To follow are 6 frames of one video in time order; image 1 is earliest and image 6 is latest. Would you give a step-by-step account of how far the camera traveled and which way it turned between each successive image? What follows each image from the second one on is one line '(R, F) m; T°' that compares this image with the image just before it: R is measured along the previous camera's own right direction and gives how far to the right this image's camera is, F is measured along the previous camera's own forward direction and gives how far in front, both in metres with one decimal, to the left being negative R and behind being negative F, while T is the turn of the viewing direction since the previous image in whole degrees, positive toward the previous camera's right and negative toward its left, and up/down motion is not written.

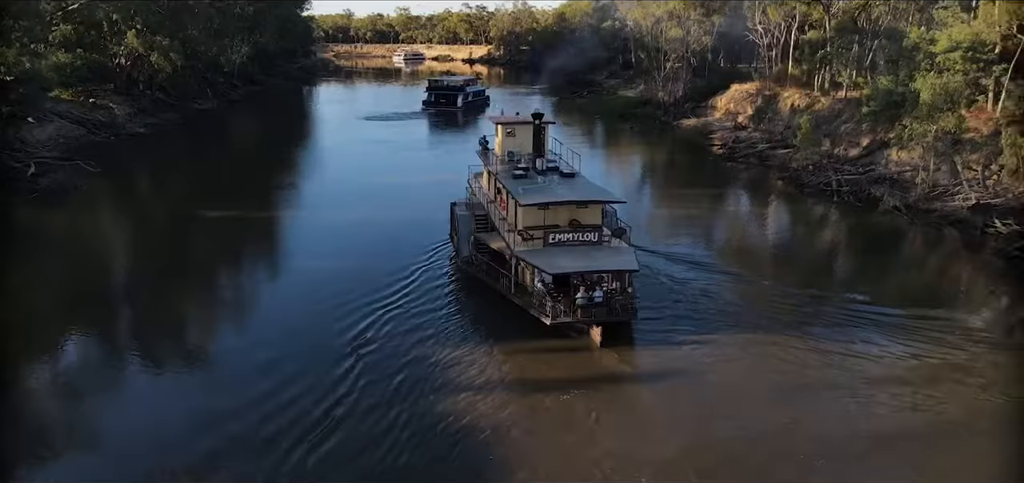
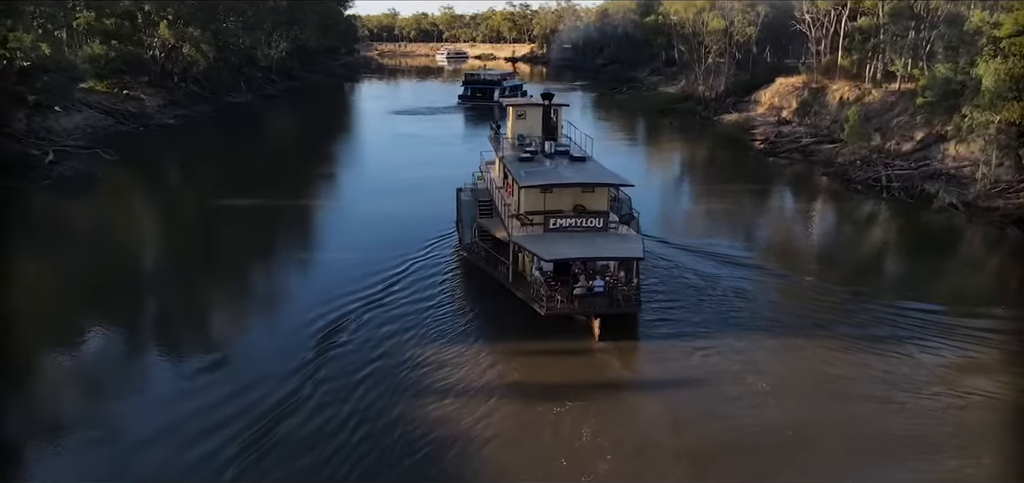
(+1.1, +2.0) m; -3°
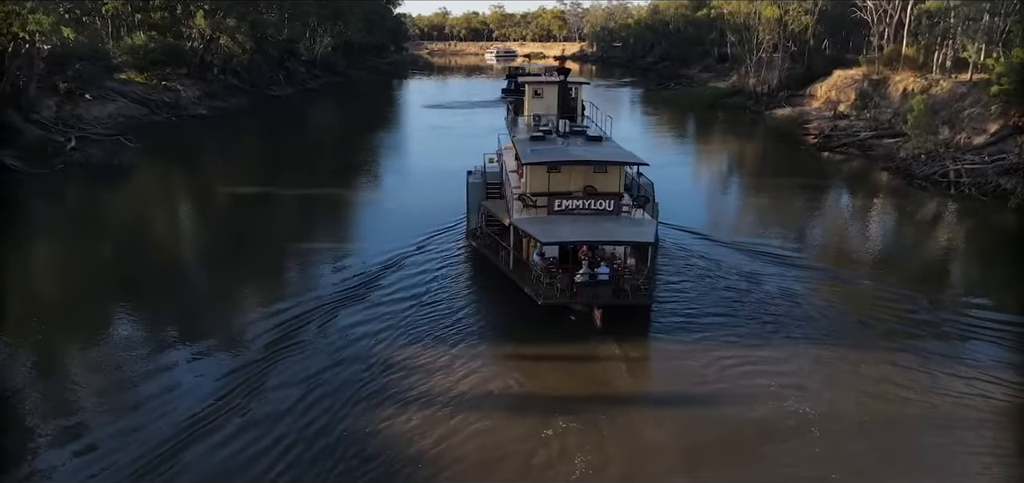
(+1.0, +2.4) m; -4°
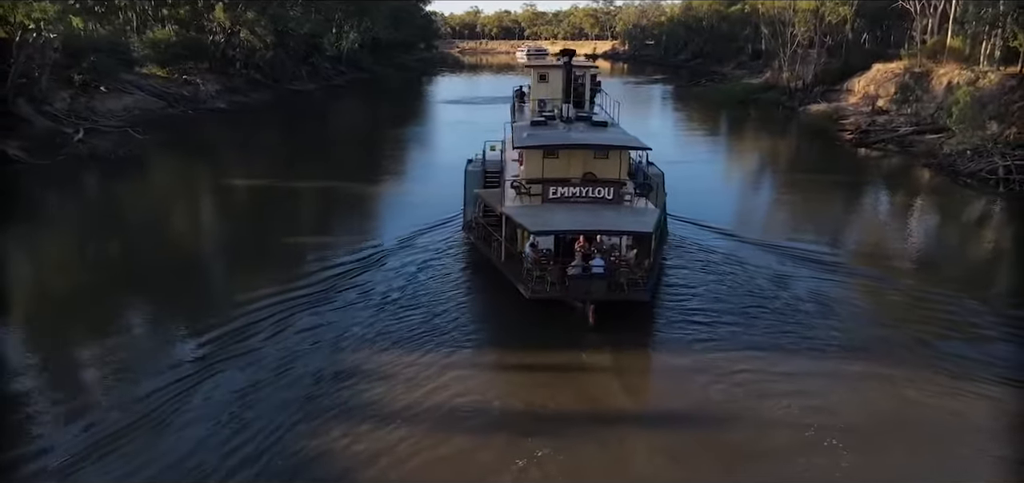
(+0.8, +1.7) m; -2°
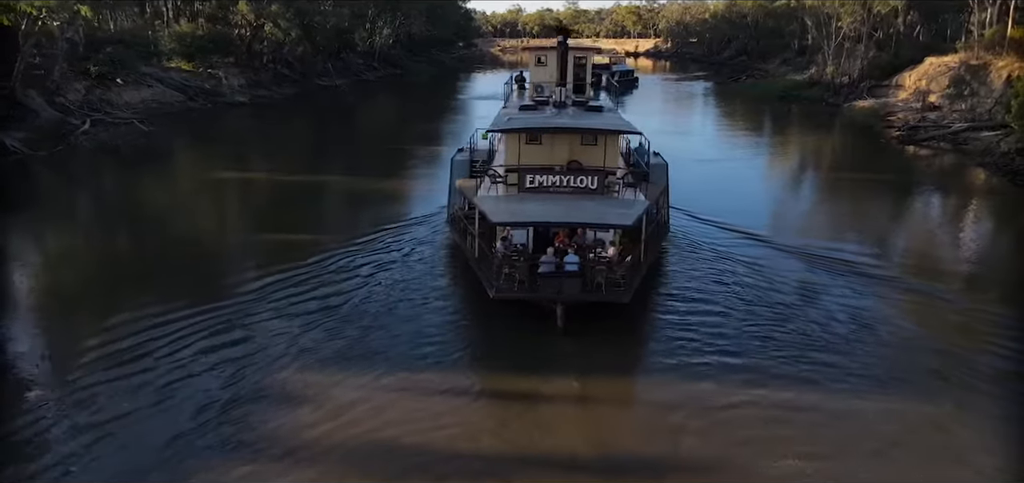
(+1.3, +2.2) m; -3°
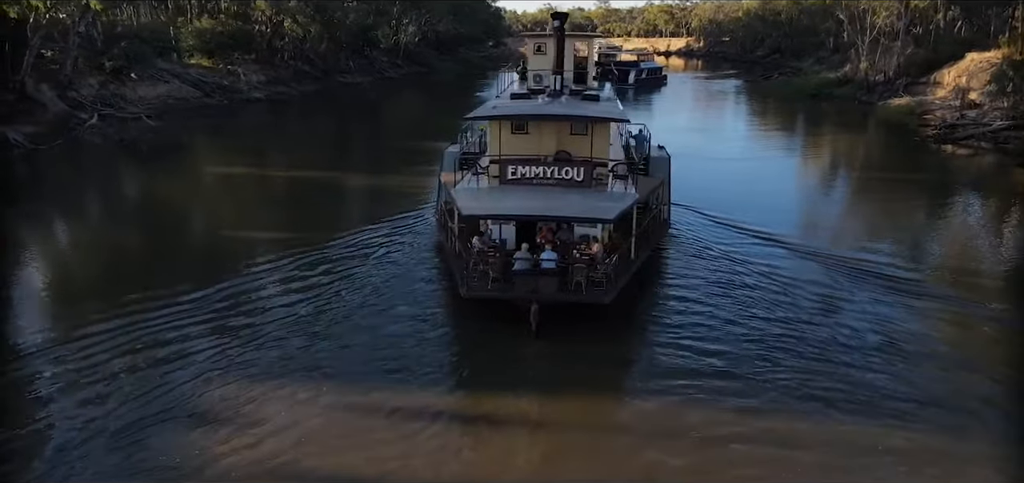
(+0.9, +1.4) m; -2°
